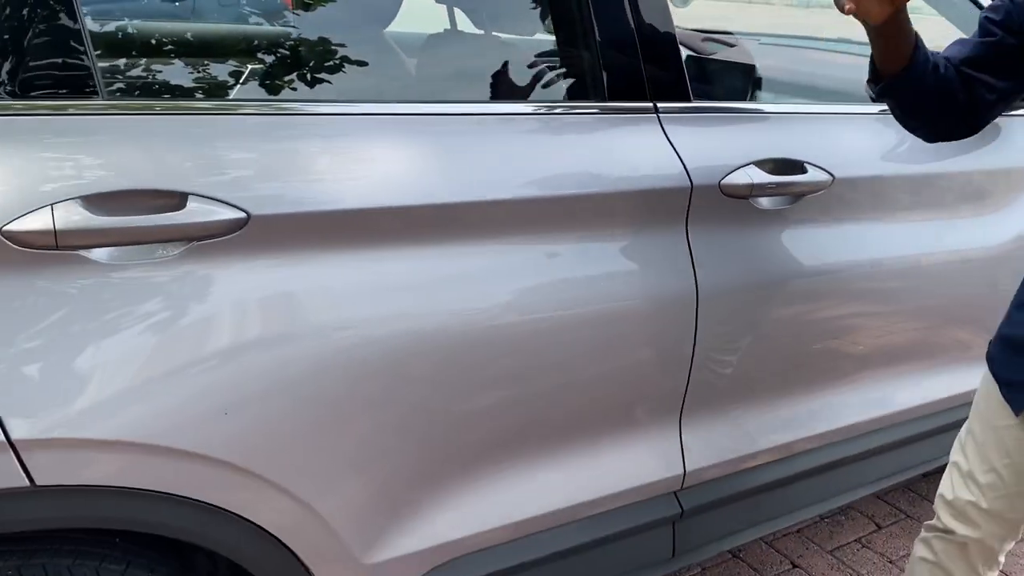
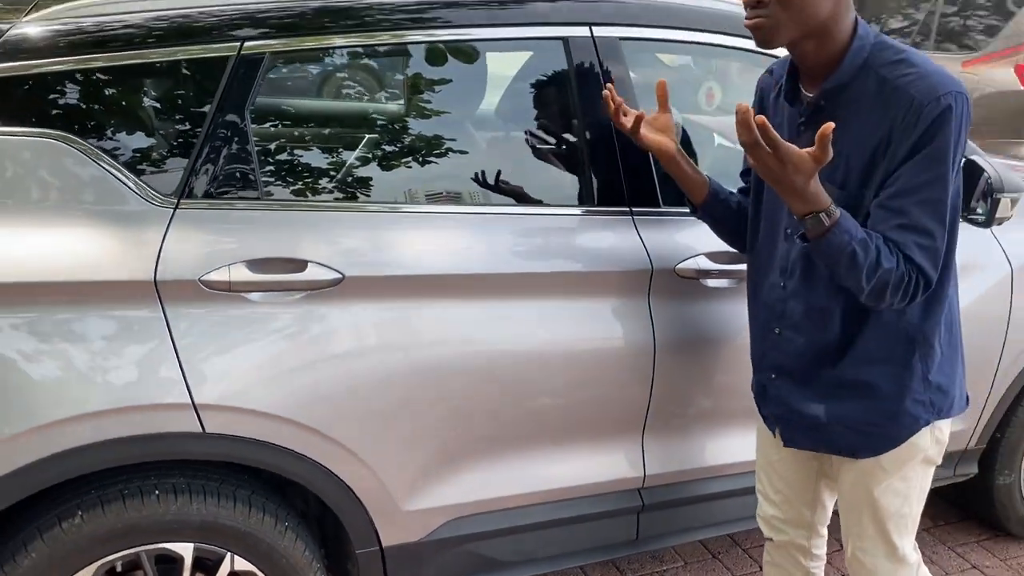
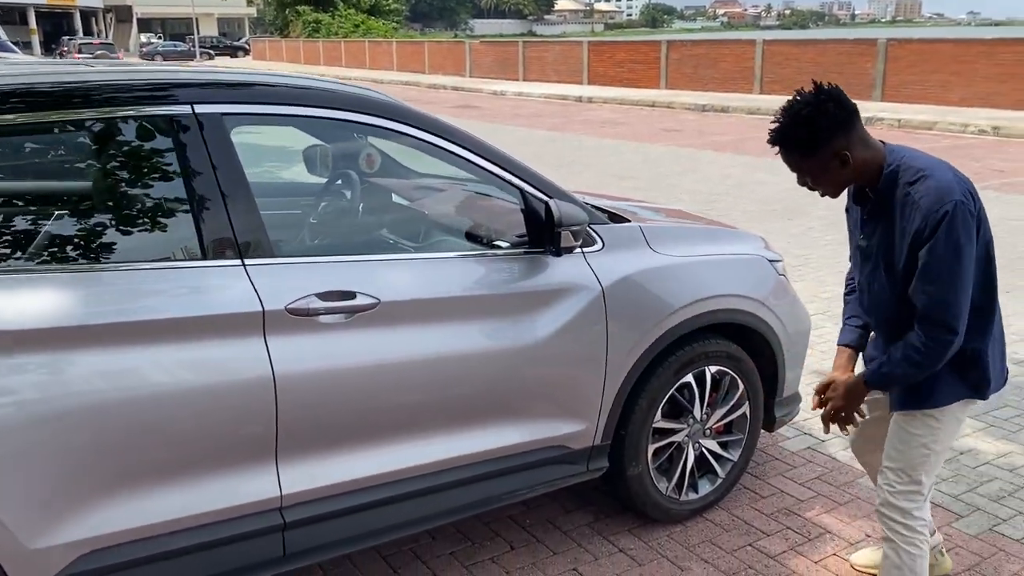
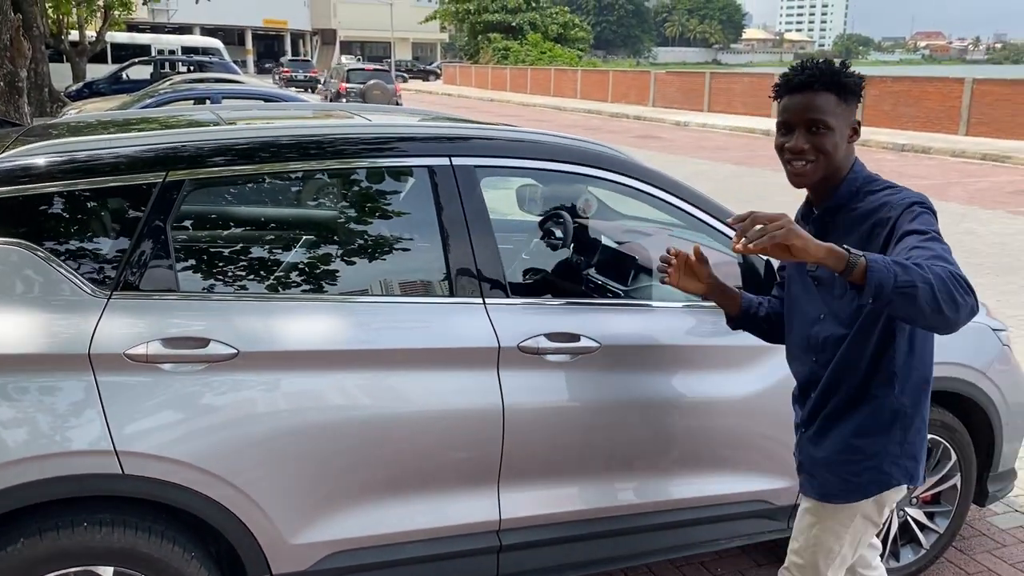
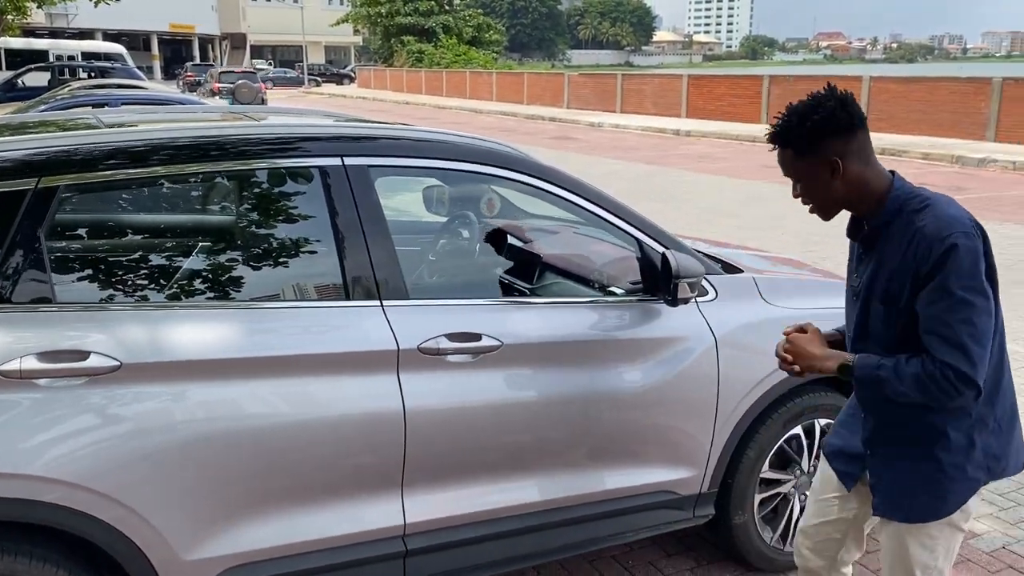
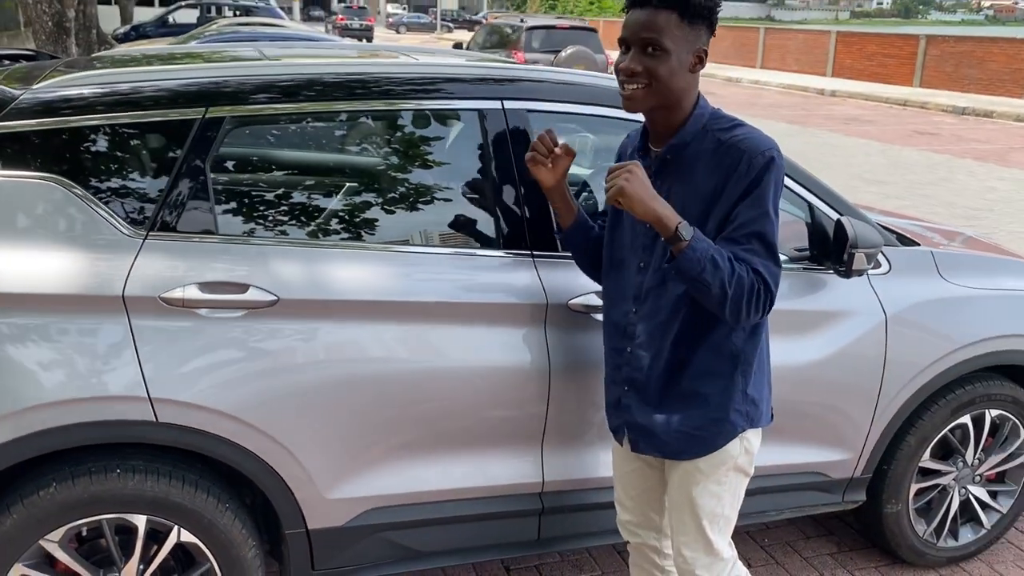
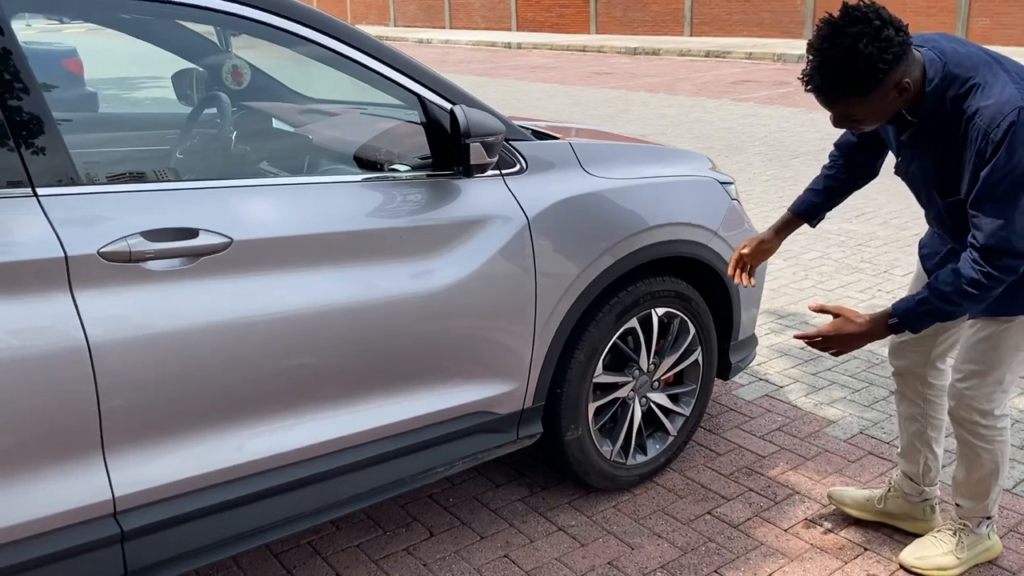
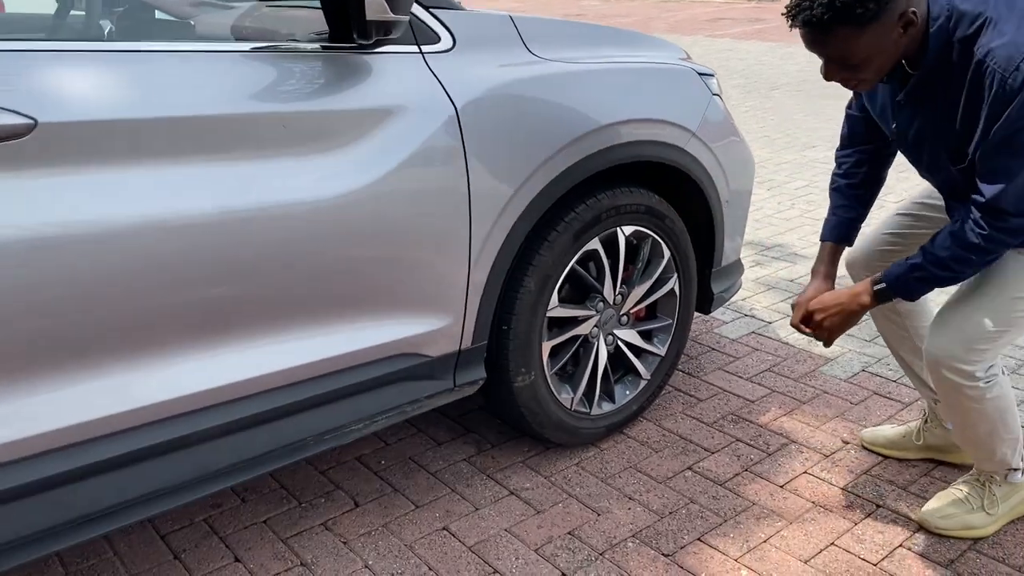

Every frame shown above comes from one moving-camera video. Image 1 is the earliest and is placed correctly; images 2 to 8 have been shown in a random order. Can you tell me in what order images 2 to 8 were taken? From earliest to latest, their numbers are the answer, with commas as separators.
2, 6, 4, 5, 3, 7, 8
